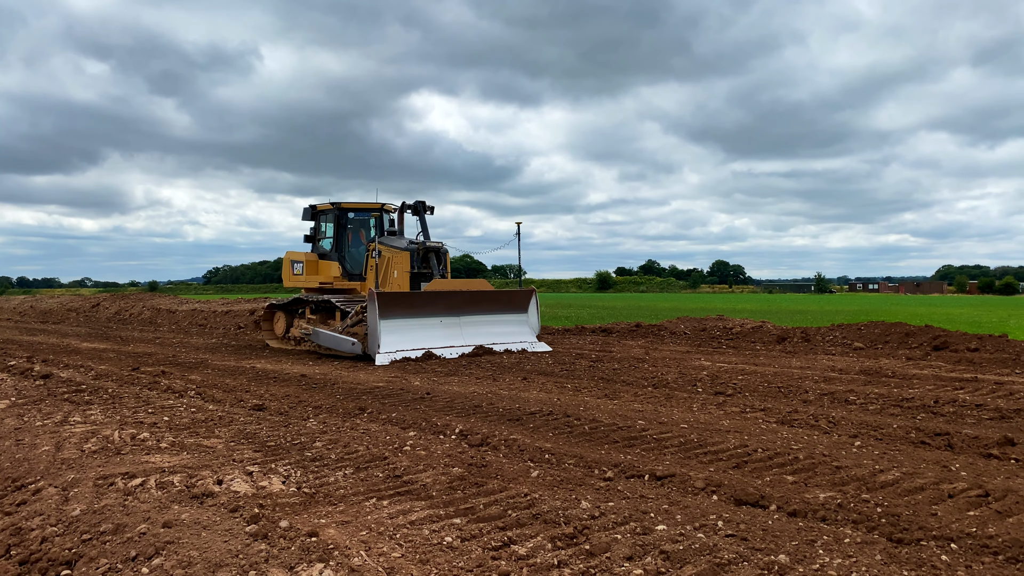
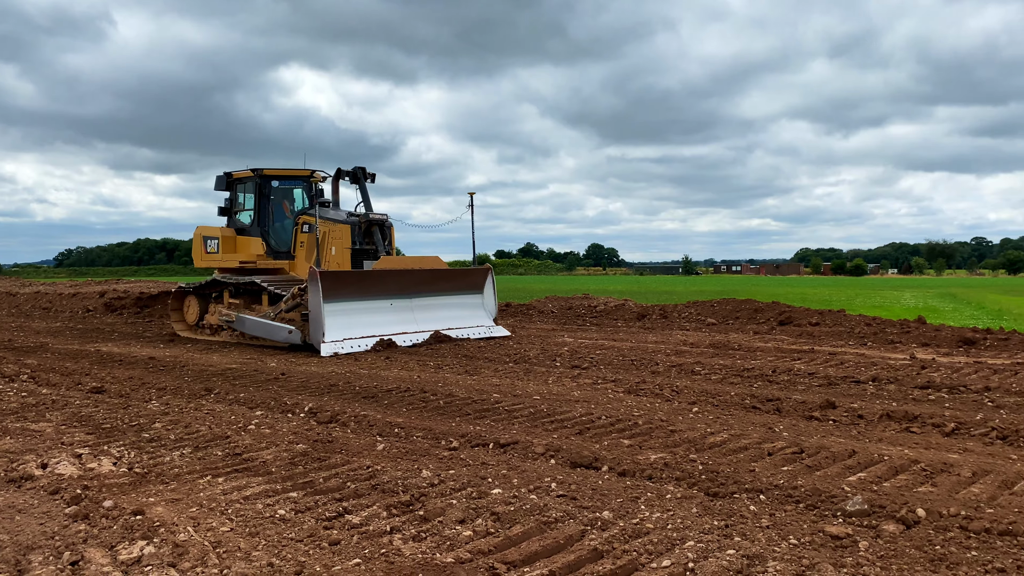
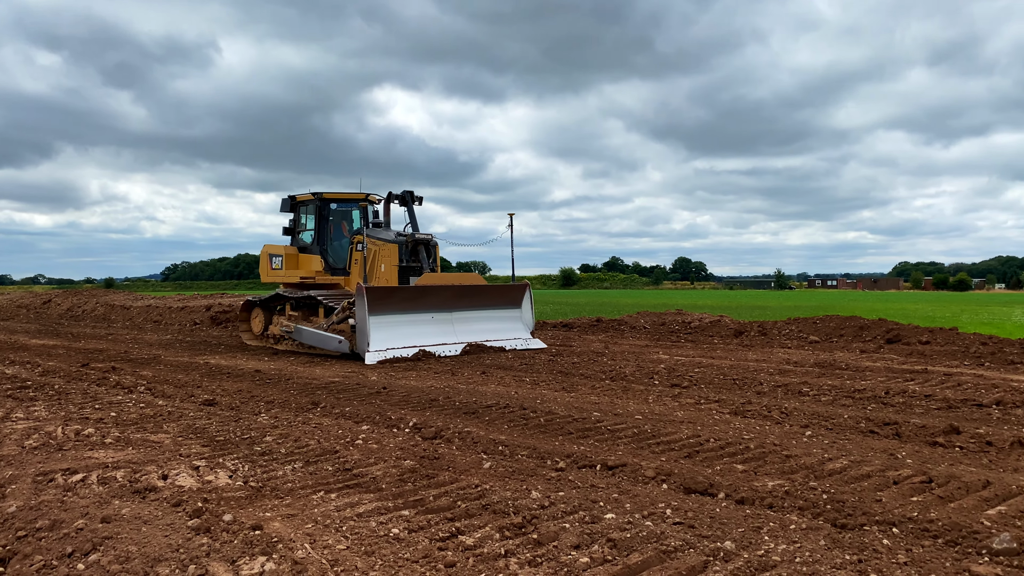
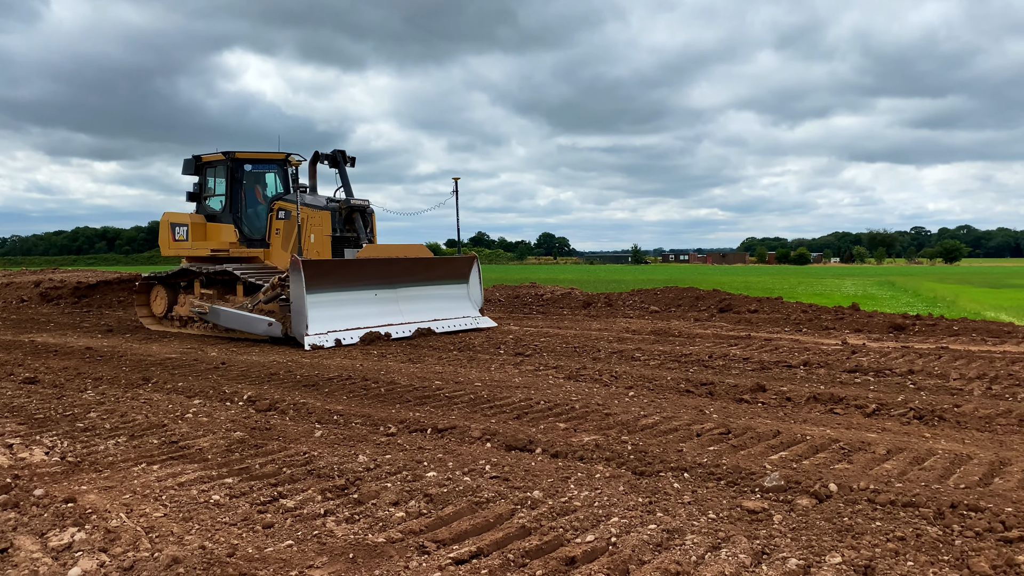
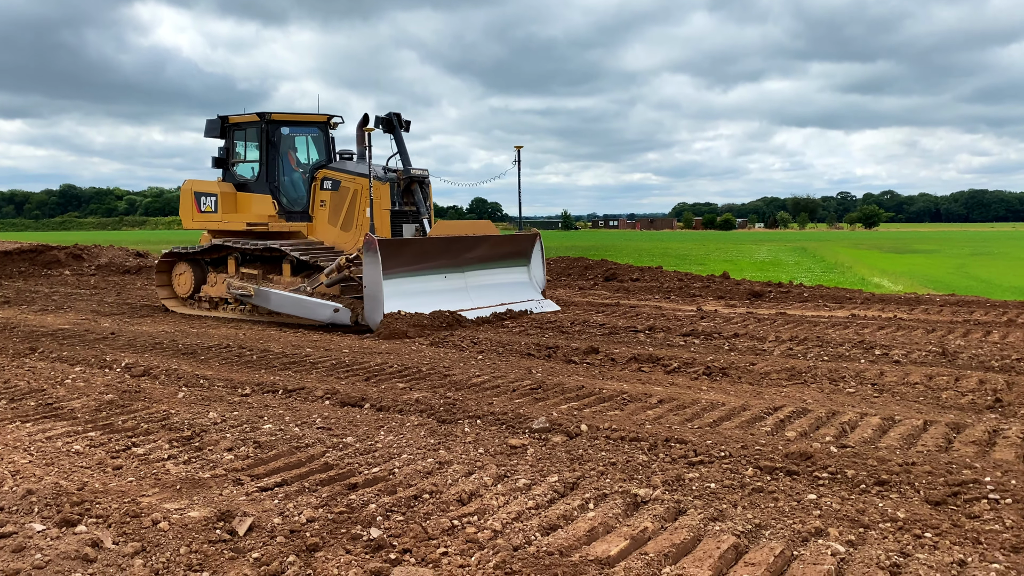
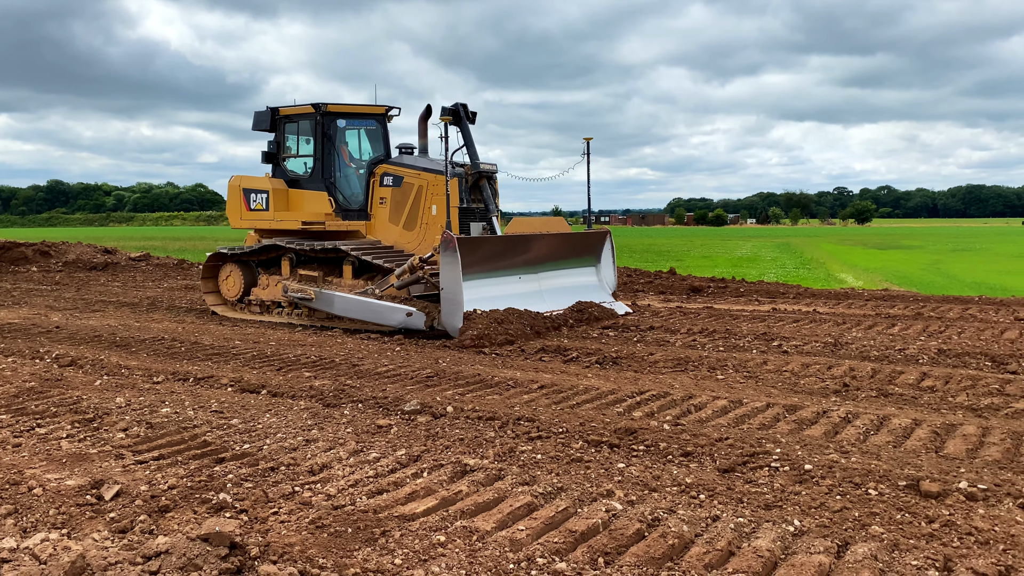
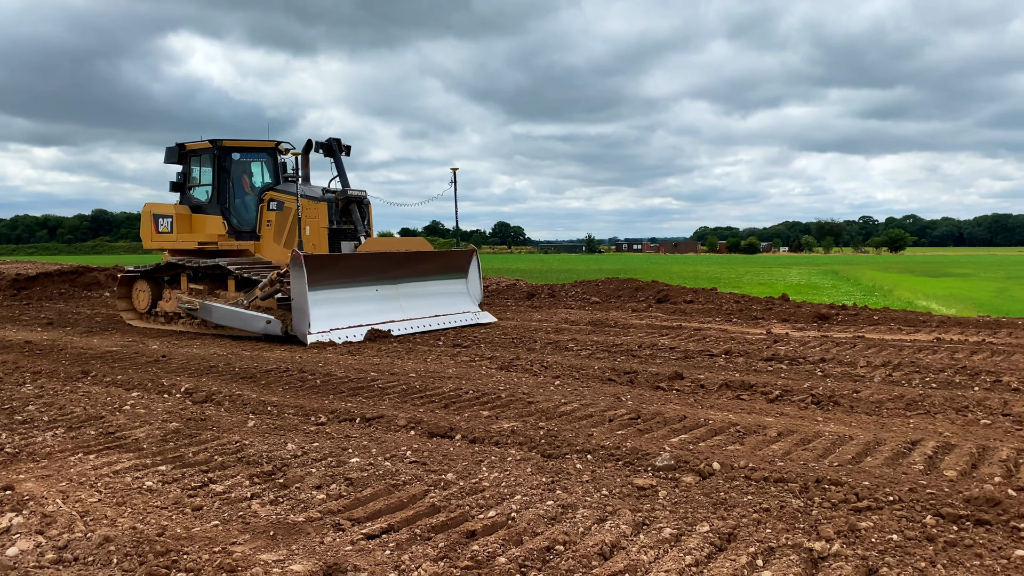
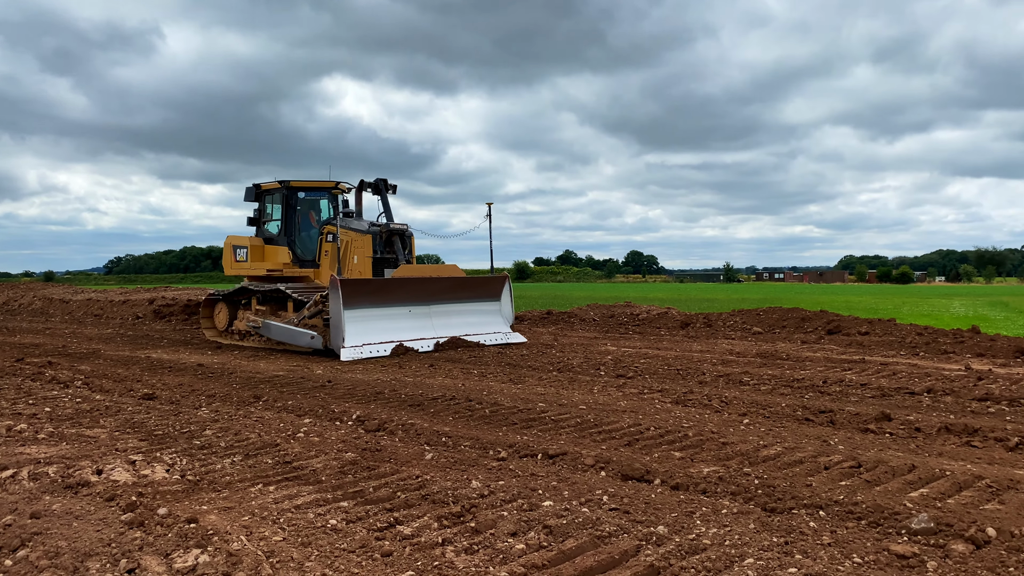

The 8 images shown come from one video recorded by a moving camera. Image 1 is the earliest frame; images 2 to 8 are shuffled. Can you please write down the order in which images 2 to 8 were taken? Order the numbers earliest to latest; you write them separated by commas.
3, 8, 2, 4, 7, 5, 6
